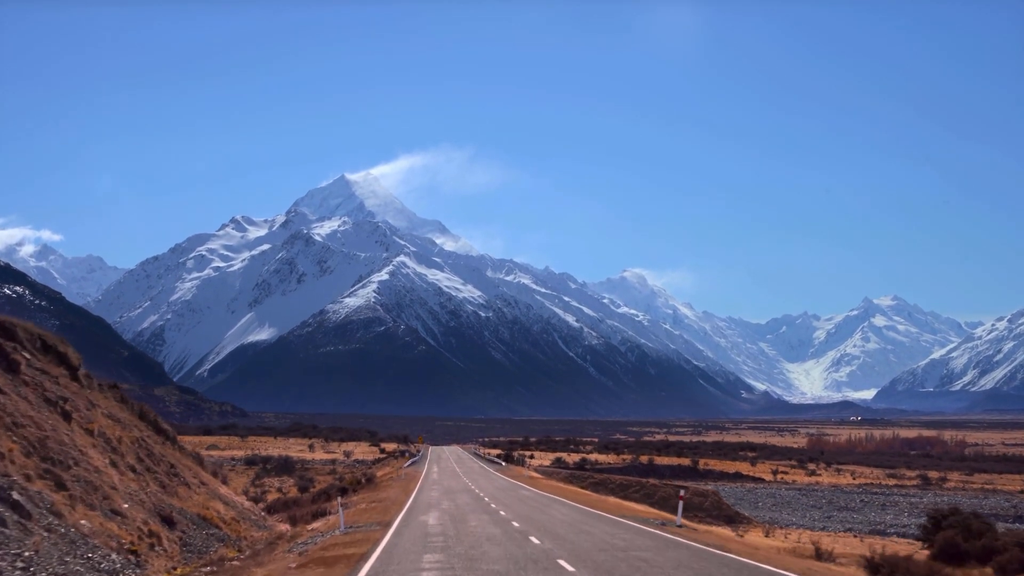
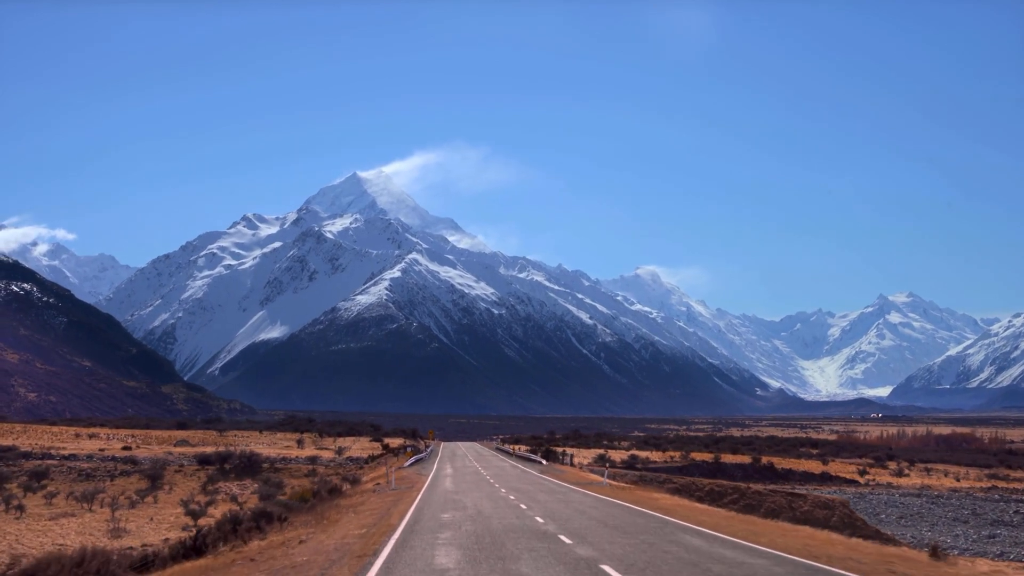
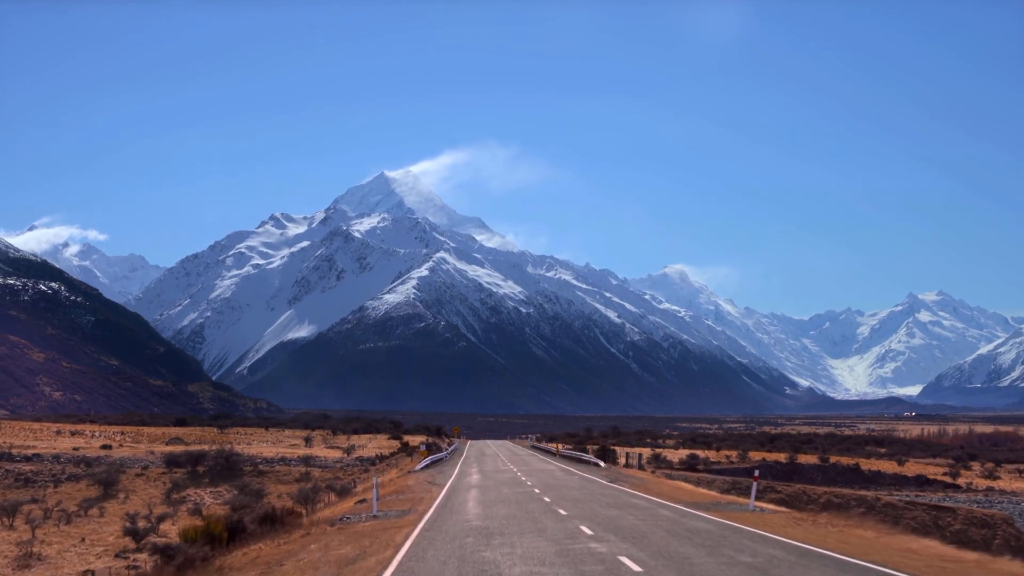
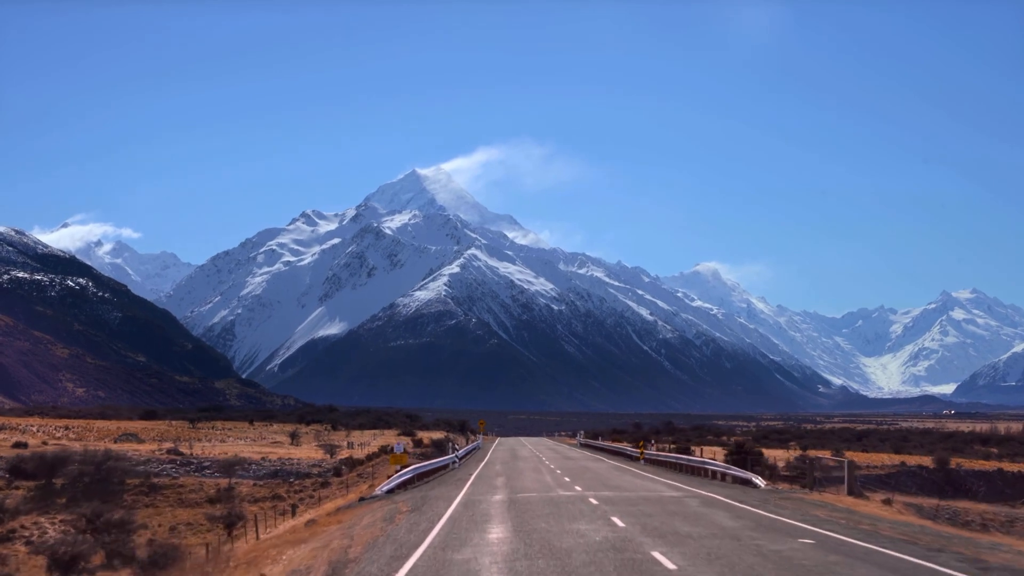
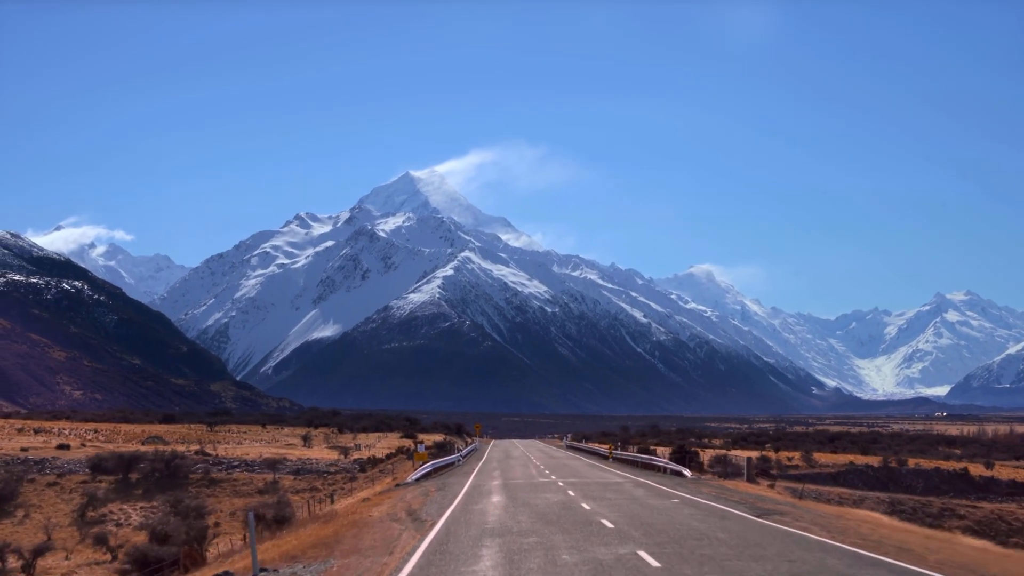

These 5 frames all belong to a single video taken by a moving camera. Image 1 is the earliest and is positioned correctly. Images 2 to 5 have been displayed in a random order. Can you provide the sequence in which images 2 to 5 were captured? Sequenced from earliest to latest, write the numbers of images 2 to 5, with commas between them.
2, 3, 5, 4
